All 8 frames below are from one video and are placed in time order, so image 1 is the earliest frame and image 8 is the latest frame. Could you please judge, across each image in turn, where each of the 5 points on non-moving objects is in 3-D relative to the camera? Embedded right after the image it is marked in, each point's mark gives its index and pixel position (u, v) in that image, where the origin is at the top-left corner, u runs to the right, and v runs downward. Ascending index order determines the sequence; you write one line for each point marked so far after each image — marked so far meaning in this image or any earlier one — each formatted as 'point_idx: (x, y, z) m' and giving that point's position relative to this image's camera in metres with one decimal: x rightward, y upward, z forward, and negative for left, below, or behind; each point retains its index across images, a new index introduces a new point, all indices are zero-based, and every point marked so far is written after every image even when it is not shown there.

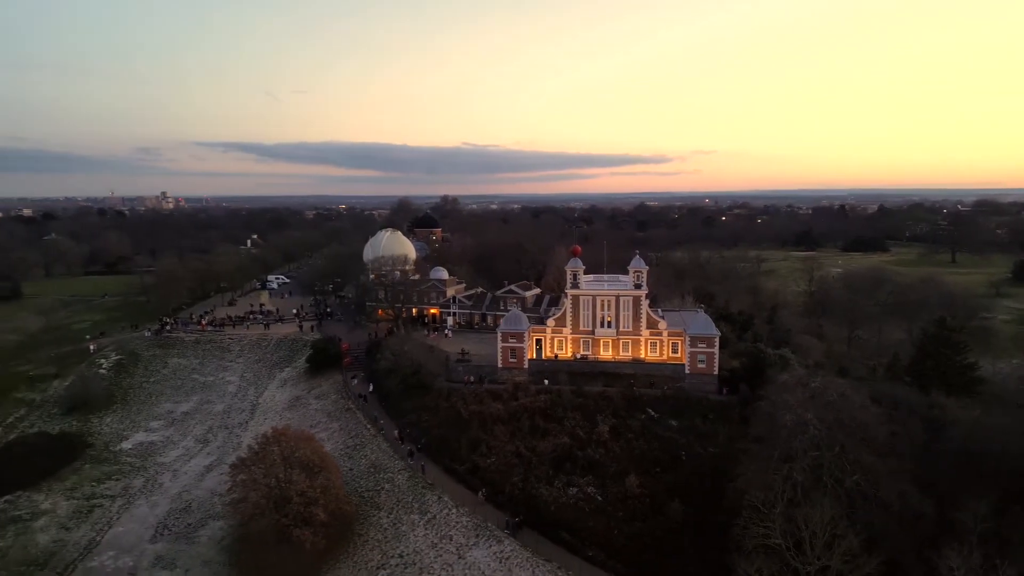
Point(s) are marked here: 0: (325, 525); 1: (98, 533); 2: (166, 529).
0: (-4.8, -6.1, +18.1) m
1: (-11.5, -6.8, +19.6) m
2: (-9.7, -6.8, +19.7) m
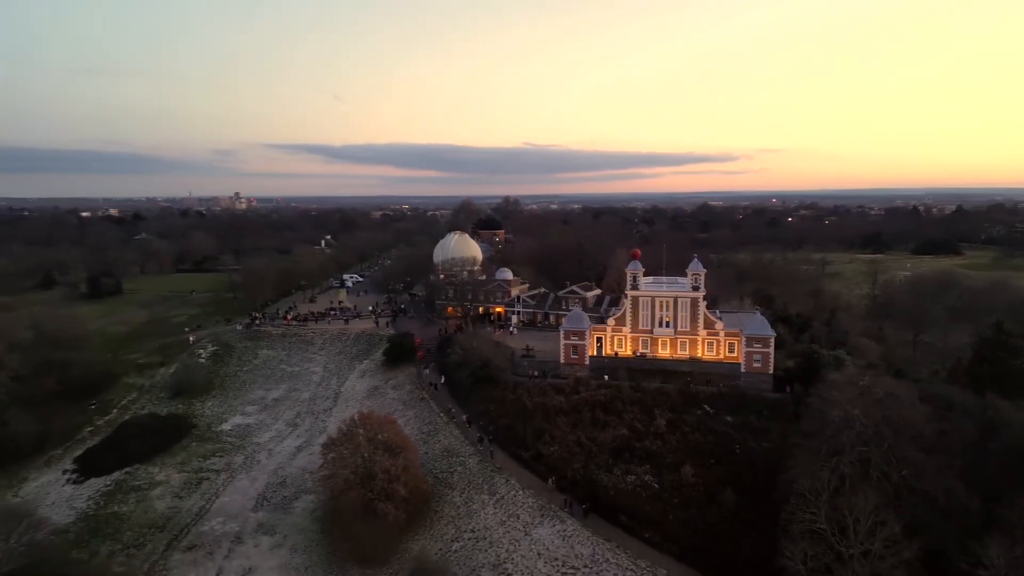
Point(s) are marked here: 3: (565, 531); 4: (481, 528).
0: (-3.1, -6.1, +20.1) m
1: (-9.6, -6.7, +22.2) m
2: (-7.8, -6.7, +22.1) m
3: (+1.5, -6.7, +19.2) m
4: (-0.9, -6.8, +20.0) m
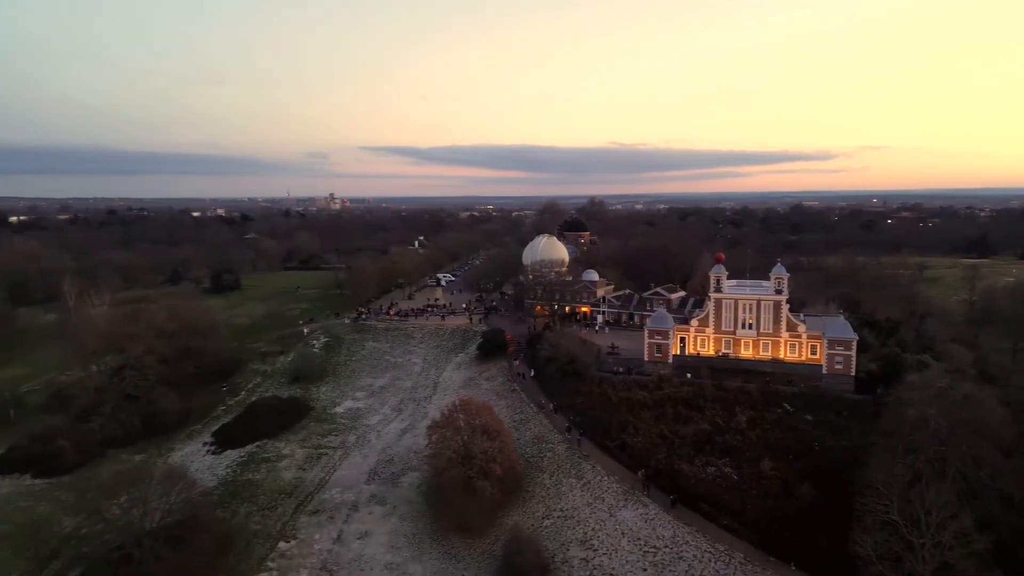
0: (-0.3, -6.0, +22.2) m
1: (-6.6, -6.6, +25.1) m
2: (-4.8, -6.6, +24.8) m
3: (+4.0, -6.7, +20.8) m
4: (+1.8, -6.9, +21.9) m
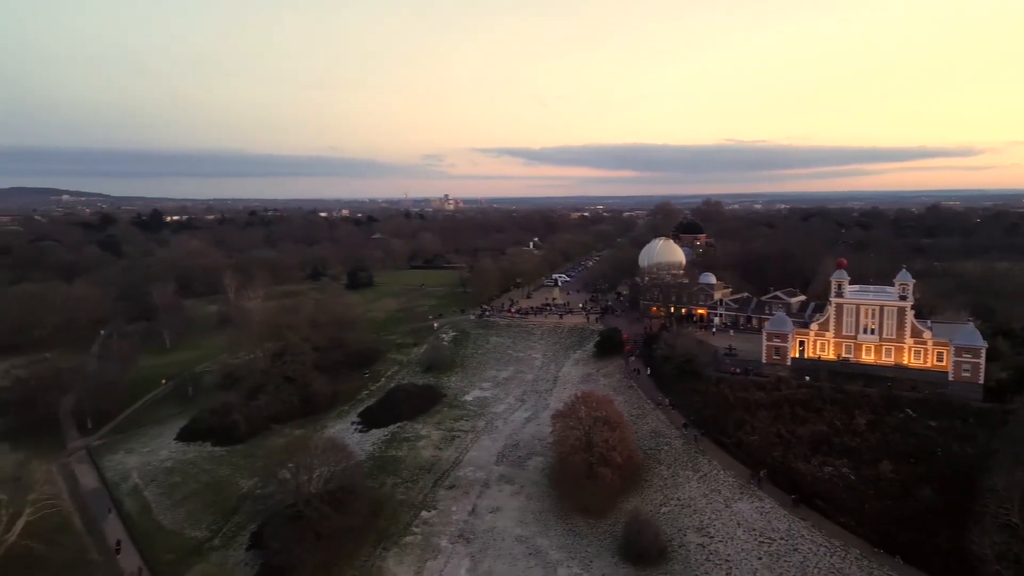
0: (+3.7, -6.1, +23.9) m
1: (-2.0, -6.6, +27.6) m
2: (-0.3, -6.6, +27.1) m
3: (+7.8, -6.8, +21.8) m
4: (+5.8, -6.9, +23.2) m
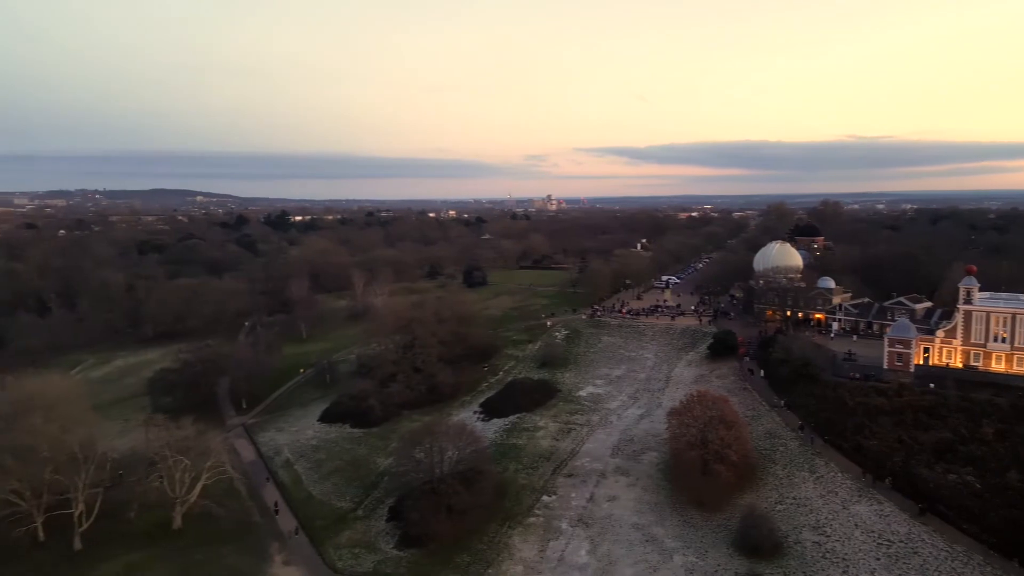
0: (+7.9, -6.2, +24.7) m
1: (+2.7, -6.6, +29.2) m
2: (+4.4, -6.6, +28.4) m
3: (+11.6, -7.0, +22.0) m
4: (+9.8, -7.1, +23.7) m
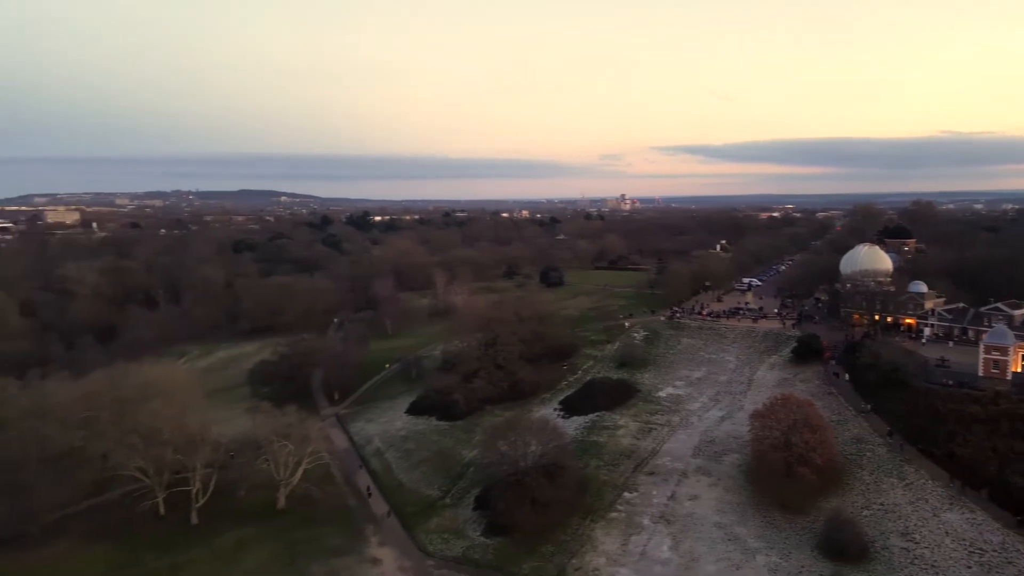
0: (+10.9, -6.3, +24.6) m
1: (+6.2, -6.6, +29.7) m
2: (+7.8, -6.7, +28.7) m
3: (+14.3, -7.2, +21.6) m
4: (+12.7, -7.2, +23.4) m
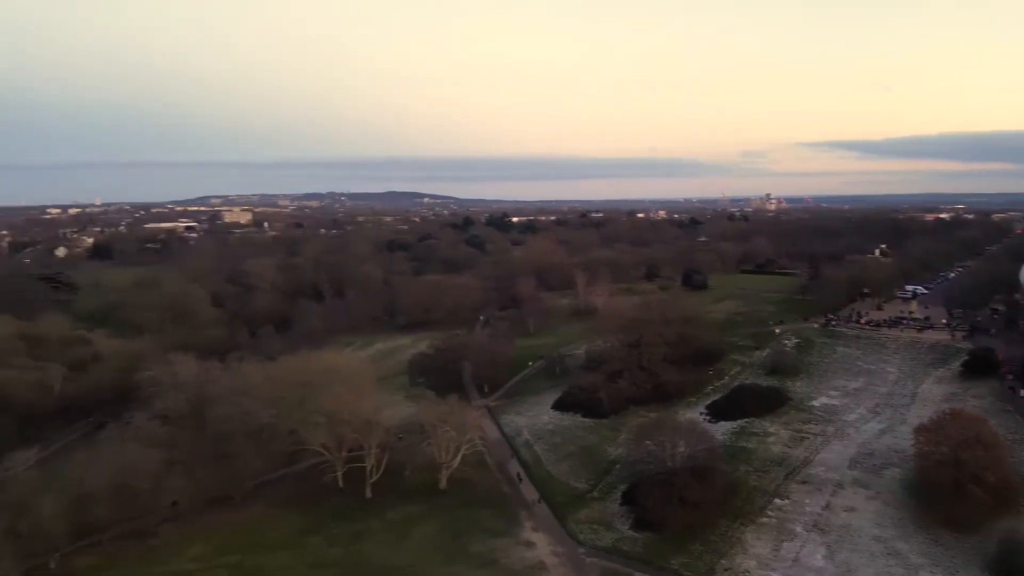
0: (+16.1, -6.7, +23.4) m
1: (+12.5, -6.9, +29.3) m
2: (+13.9, -7.0, +28.0) m
3: (+18.9, -7.6, +19.8) m
4: (+17.7, -7.6, +21.9) m
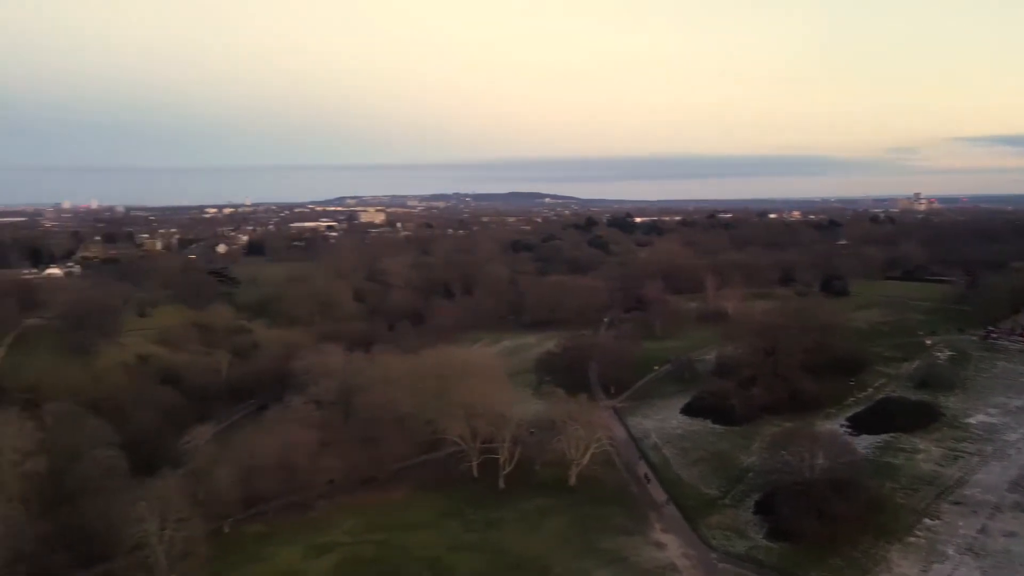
0: (+20.5, -7.1, +21.1) m
1: (+17.9, -7.3, +27.5) m
2: (+19.0, -7.4, +26.1) m
3: (+22.5, -8.1, +17.1) m
4: (+21.7, -8.1, +19.4) m
